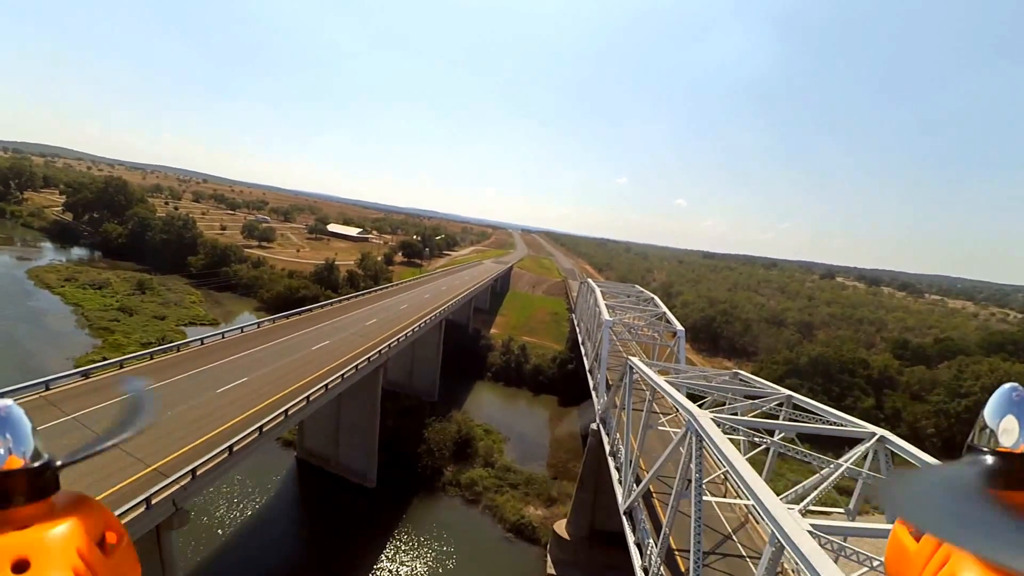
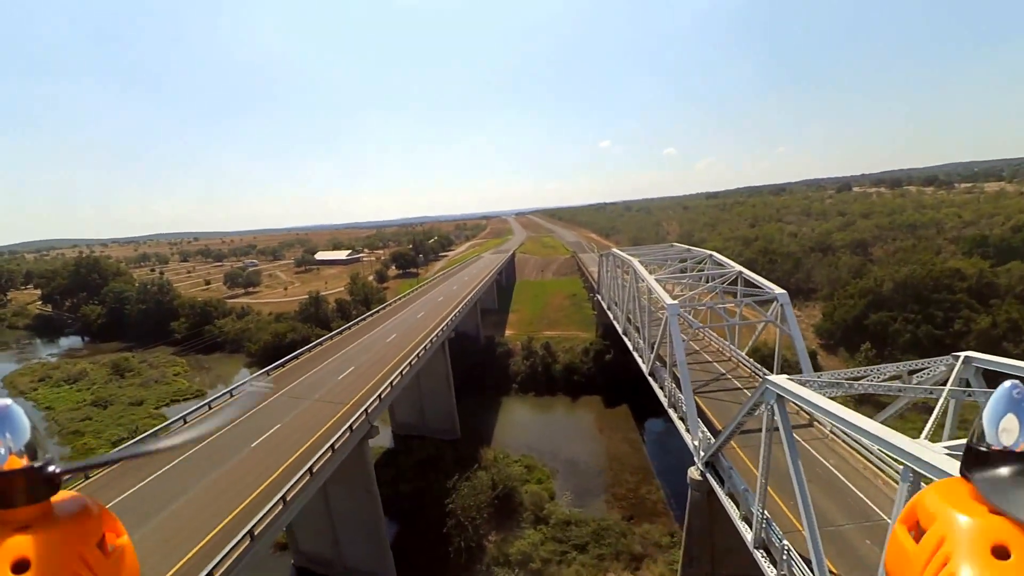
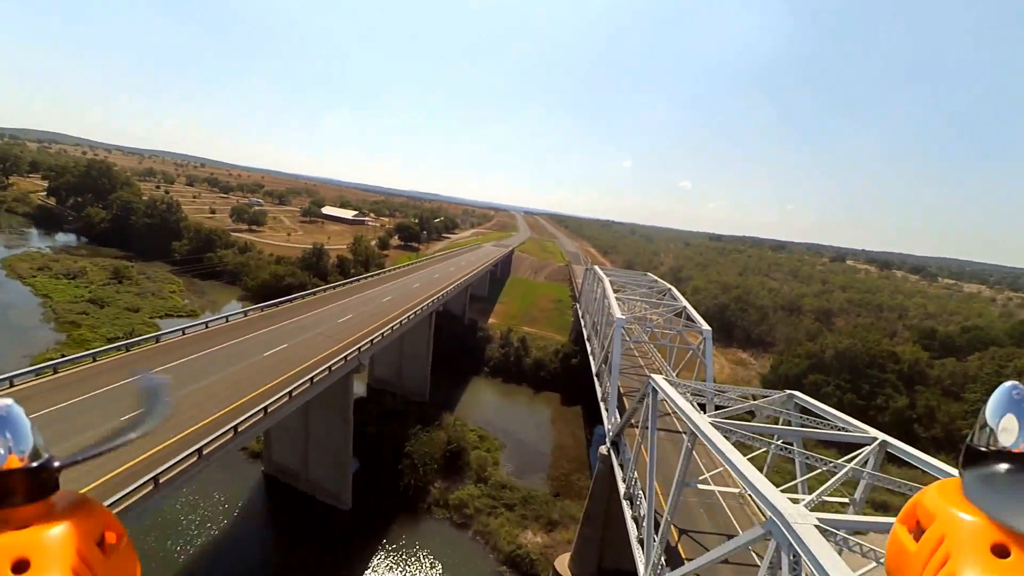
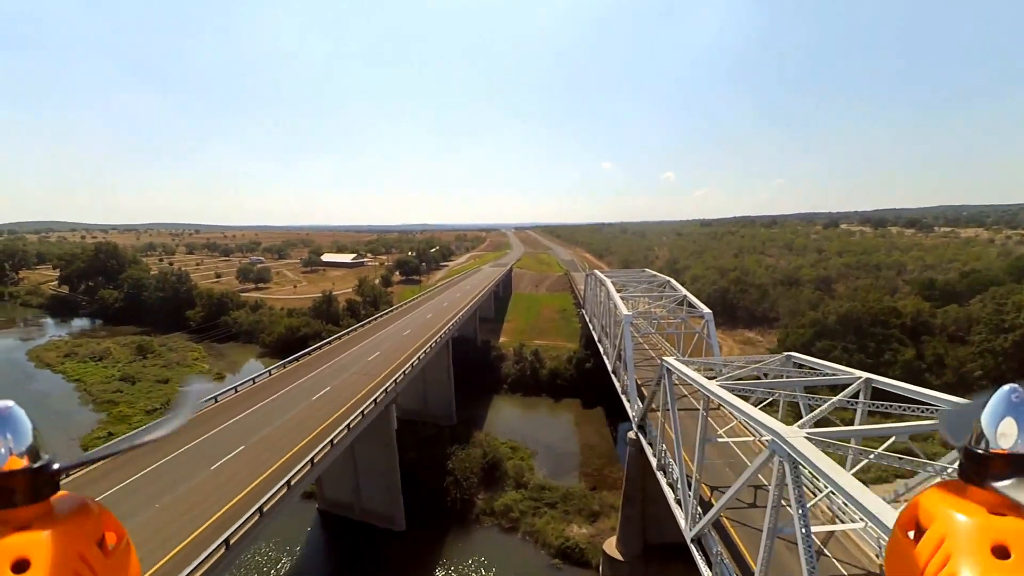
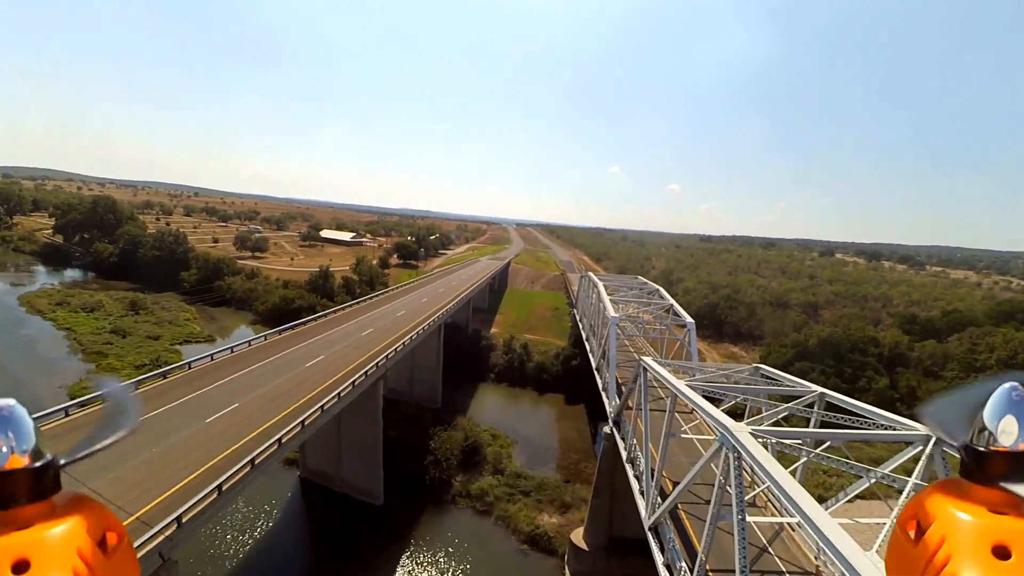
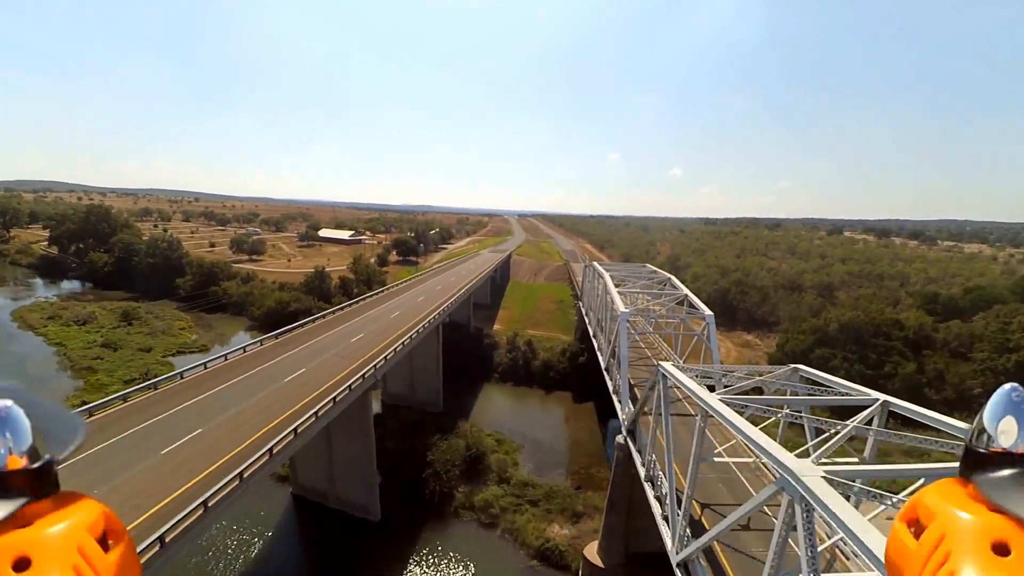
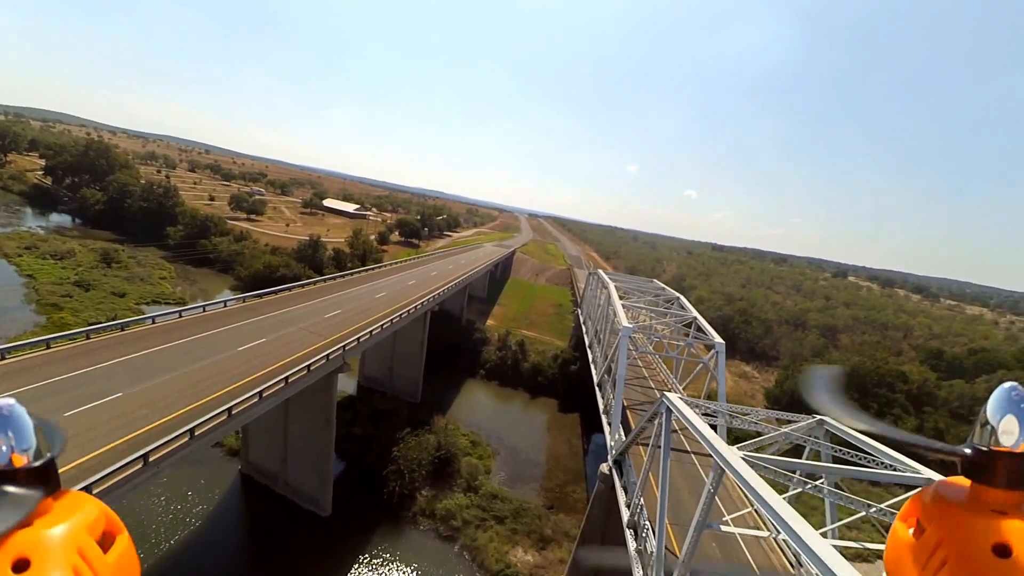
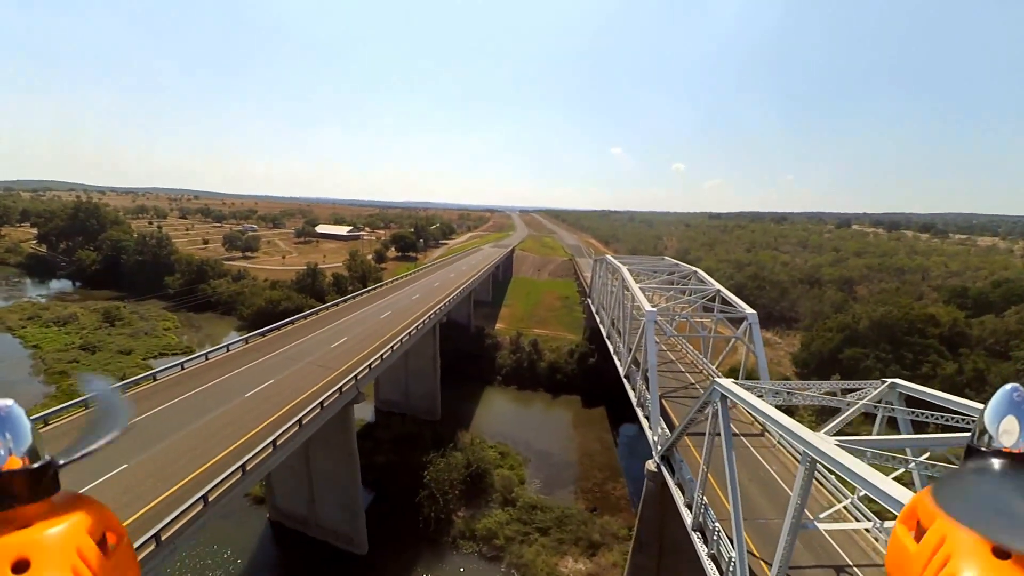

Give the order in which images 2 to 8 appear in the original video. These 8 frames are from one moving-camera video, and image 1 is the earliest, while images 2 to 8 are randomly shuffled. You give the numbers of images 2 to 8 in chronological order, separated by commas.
5, 4, 6, 3, 7, 8, 2
